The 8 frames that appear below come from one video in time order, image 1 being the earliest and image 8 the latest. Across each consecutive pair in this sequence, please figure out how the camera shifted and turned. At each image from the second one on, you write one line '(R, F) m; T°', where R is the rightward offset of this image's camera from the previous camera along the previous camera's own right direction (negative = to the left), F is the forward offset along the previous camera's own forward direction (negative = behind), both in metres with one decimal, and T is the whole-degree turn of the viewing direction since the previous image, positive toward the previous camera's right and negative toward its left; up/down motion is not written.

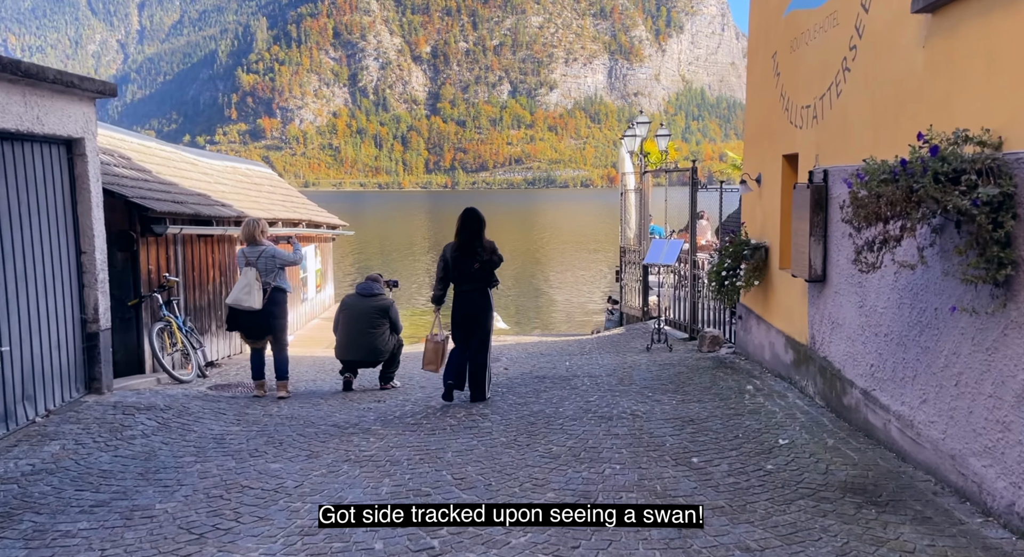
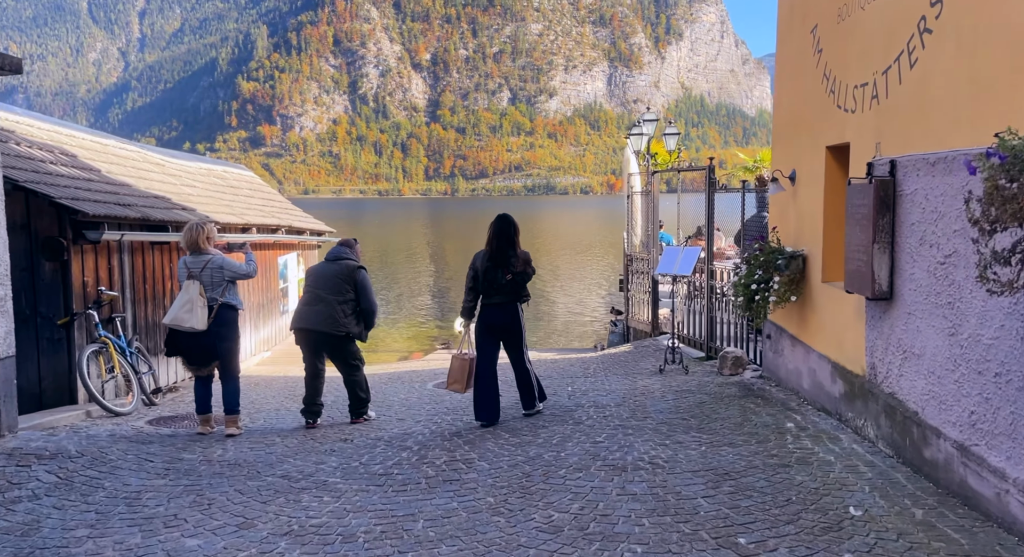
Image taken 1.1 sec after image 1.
(+0.1, +1.4) m; 0°
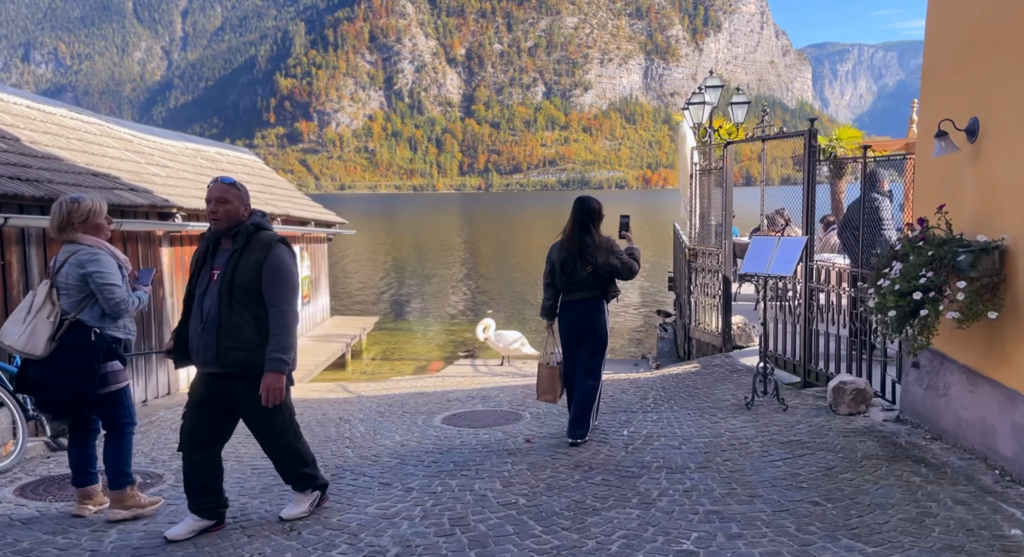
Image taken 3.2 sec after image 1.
(0.0, +2.7) m; -2°
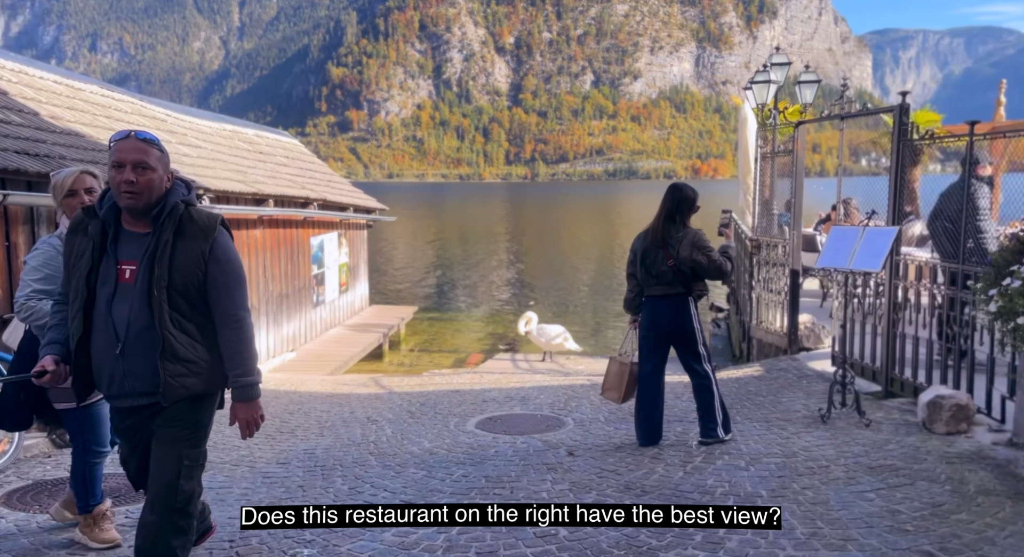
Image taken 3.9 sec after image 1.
(0.0, +0.9) m; -3°
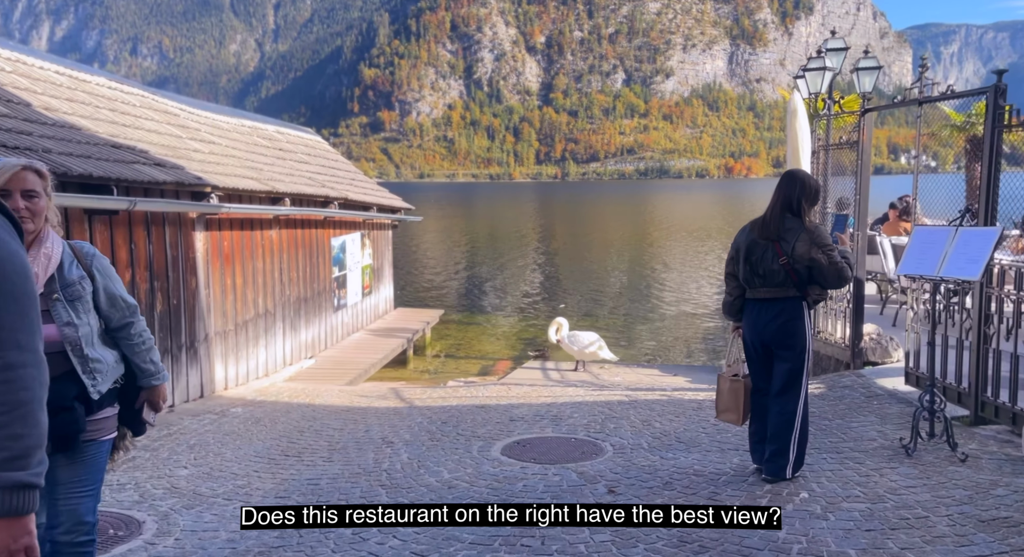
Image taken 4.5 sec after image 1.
(0.0, +0.9) m; -2°
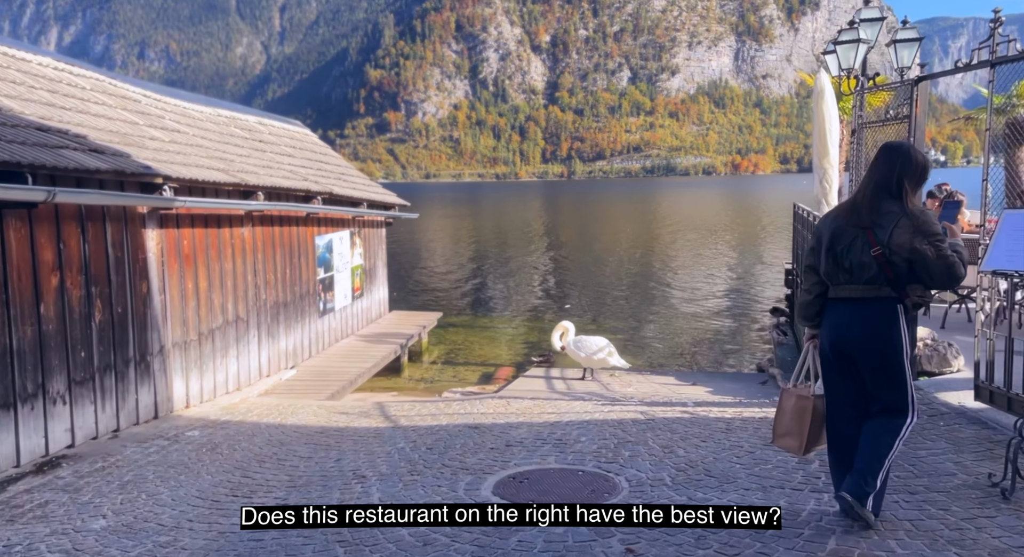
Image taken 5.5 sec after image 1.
(+0.1, +1.3) m; 0°
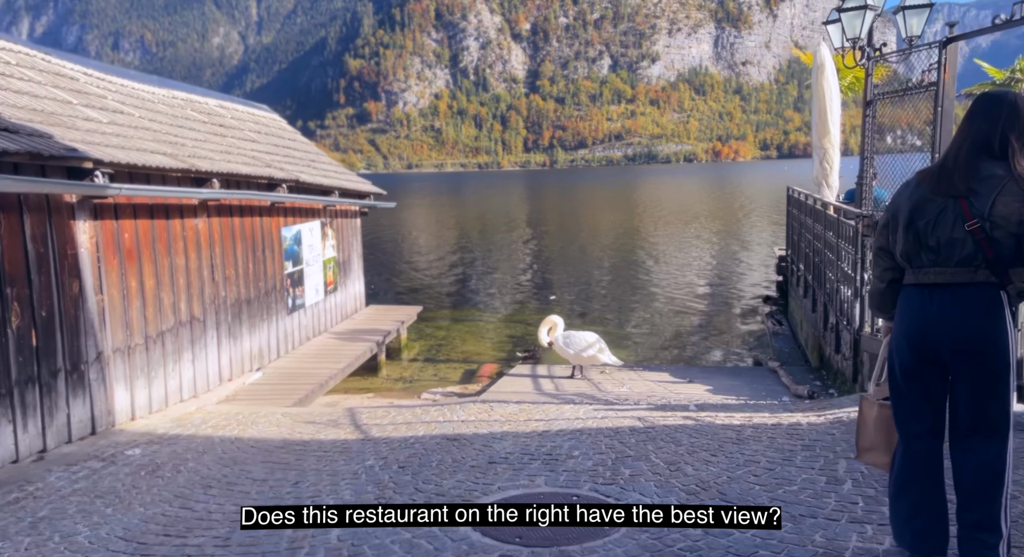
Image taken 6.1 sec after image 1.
(0.0, +0.9) m; +1°
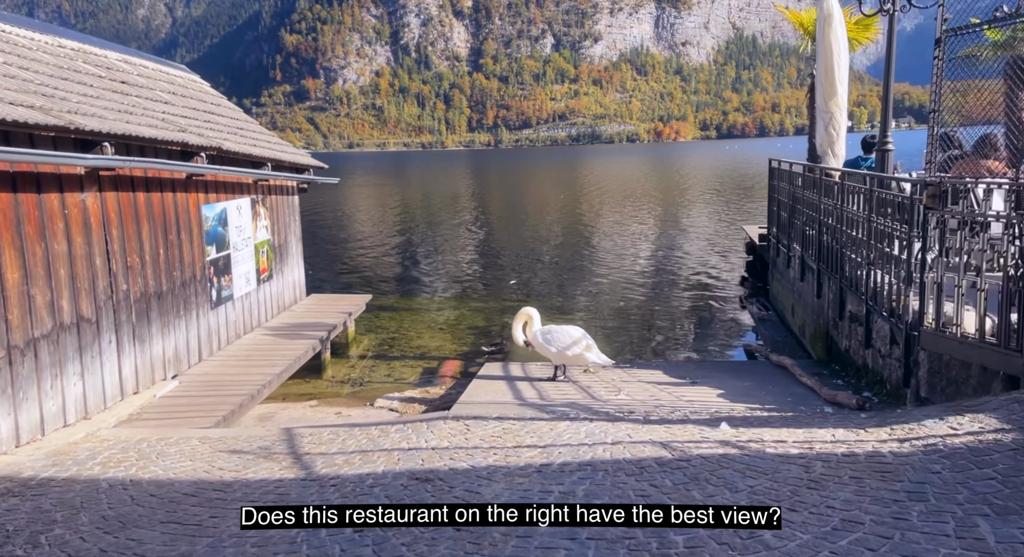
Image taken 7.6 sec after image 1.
(-0.3, +1.8) m; +4°
